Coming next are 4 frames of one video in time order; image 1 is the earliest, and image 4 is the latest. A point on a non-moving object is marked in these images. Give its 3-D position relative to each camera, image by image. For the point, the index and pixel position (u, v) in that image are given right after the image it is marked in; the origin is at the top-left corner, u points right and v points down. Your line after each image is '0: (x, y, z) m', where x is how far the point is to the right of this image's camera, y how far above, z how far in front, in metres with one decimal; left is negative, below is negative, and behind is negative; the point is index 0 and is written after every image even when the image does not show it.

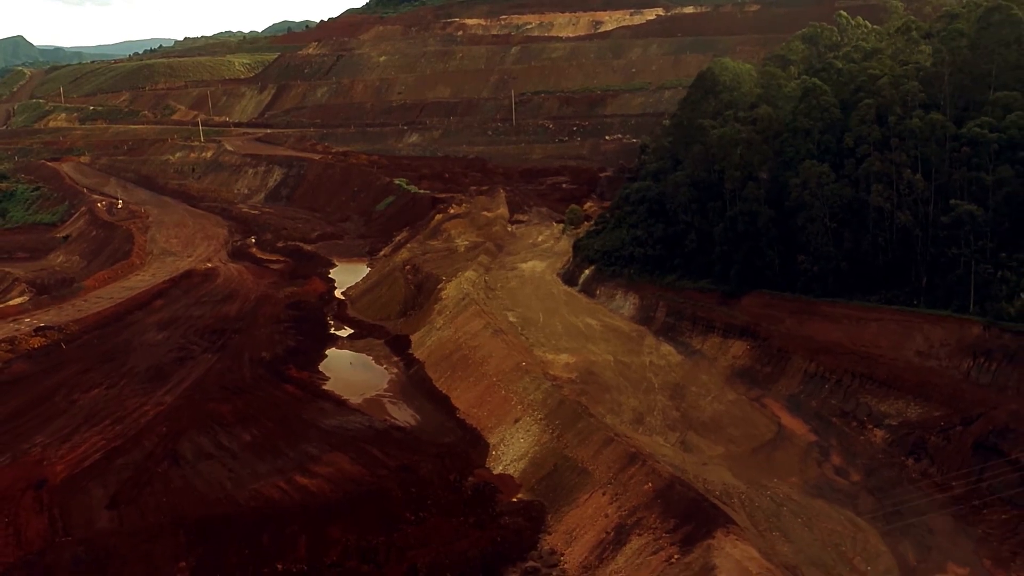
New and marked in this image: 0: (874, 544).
0: (+8.6, -6.1, +20.0) m
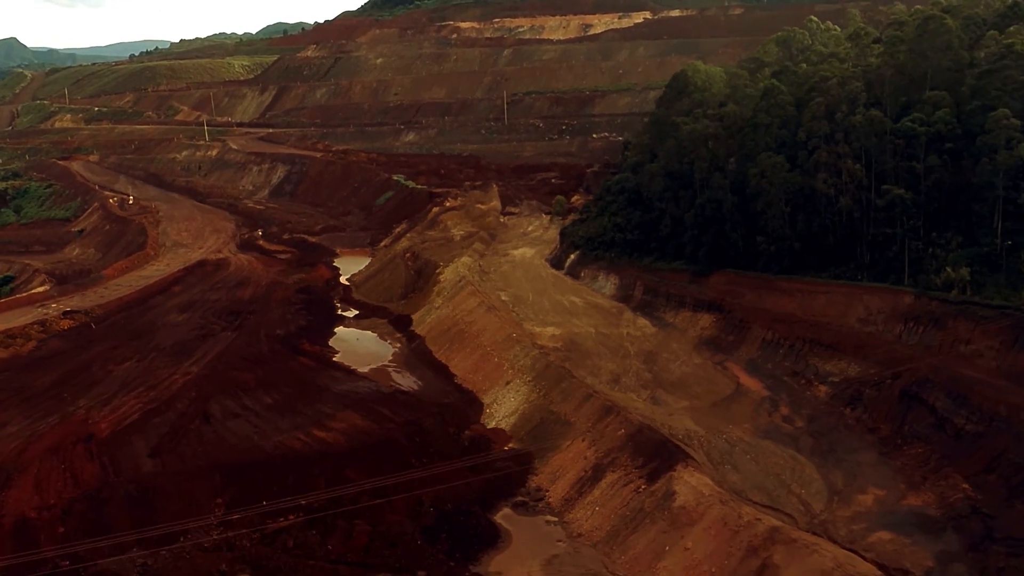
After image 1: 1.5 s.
0: (+8.4, -5.2, +23.6) m
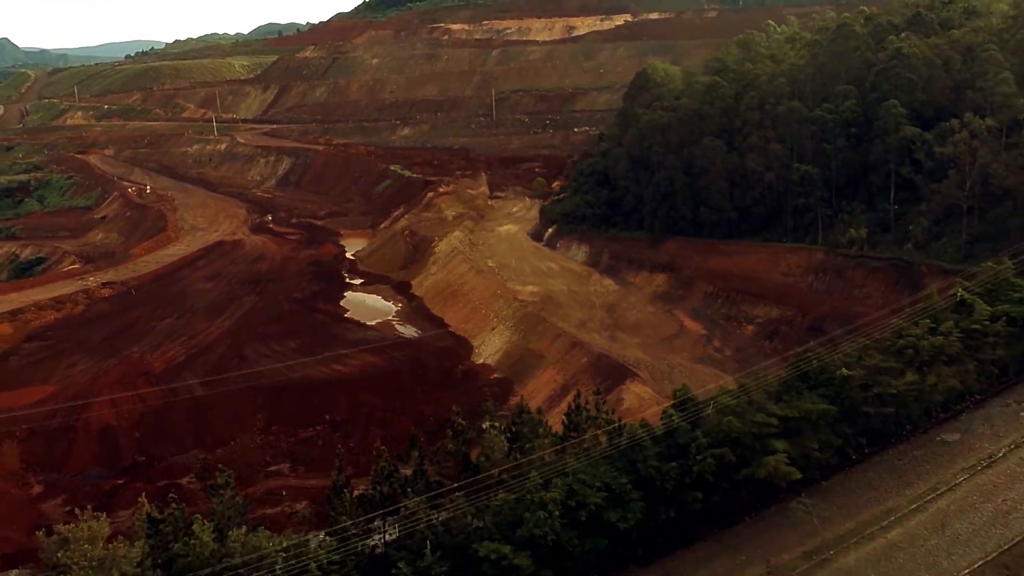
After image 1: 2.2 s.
0: (+7.8, -3.5, +30.0) m
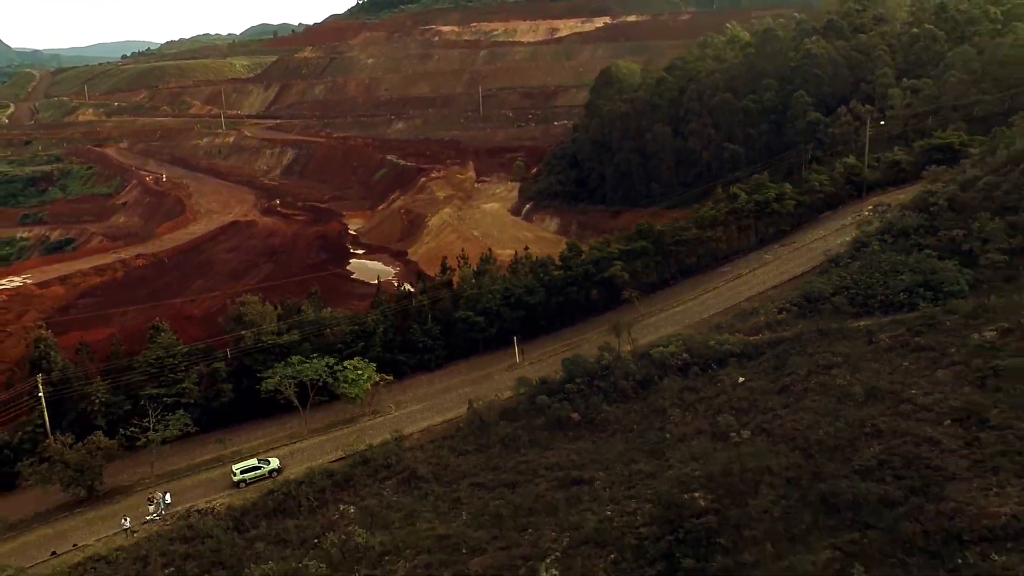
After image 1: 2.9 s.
0: (+6.9, -1.4, +37.5) m
